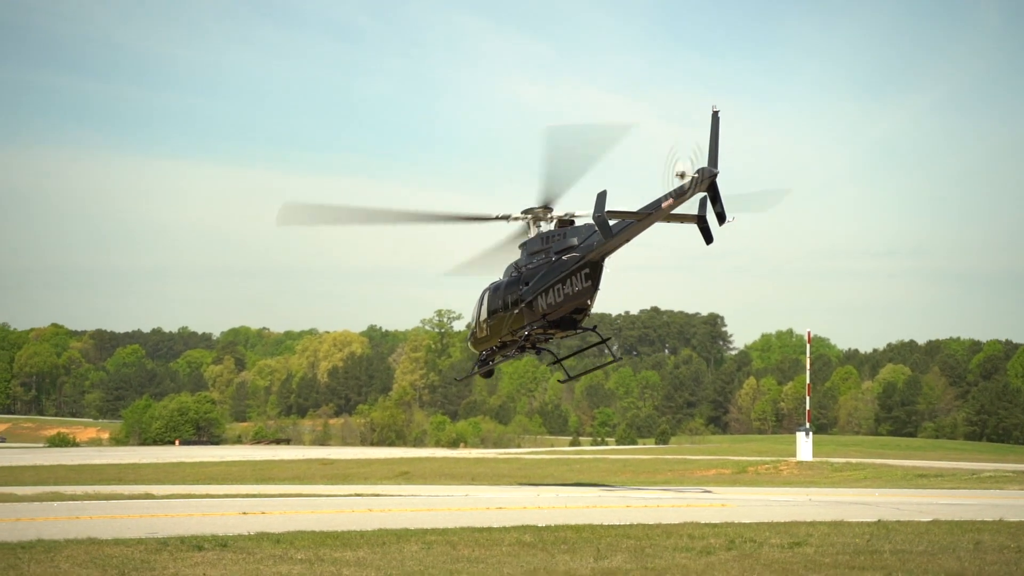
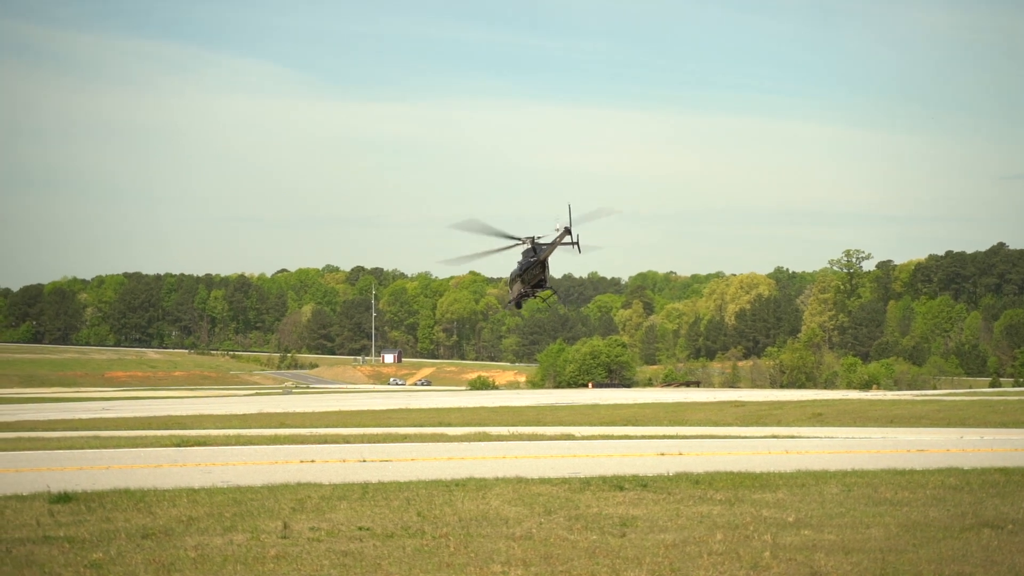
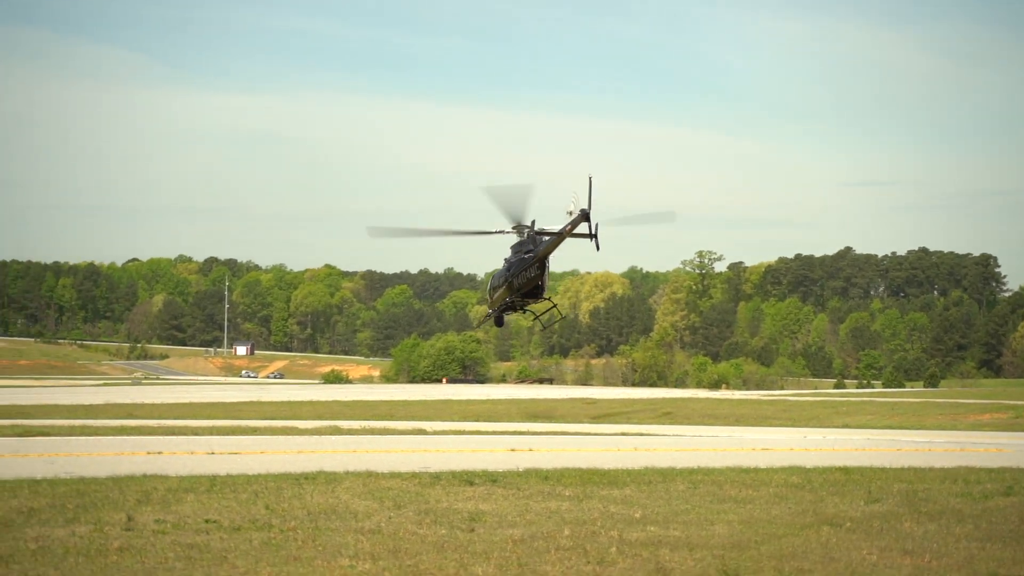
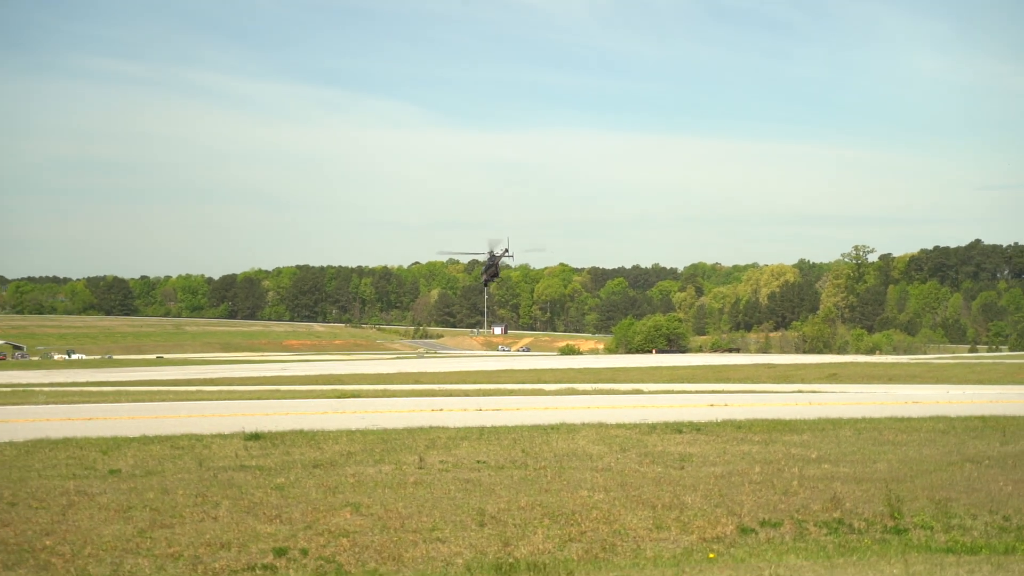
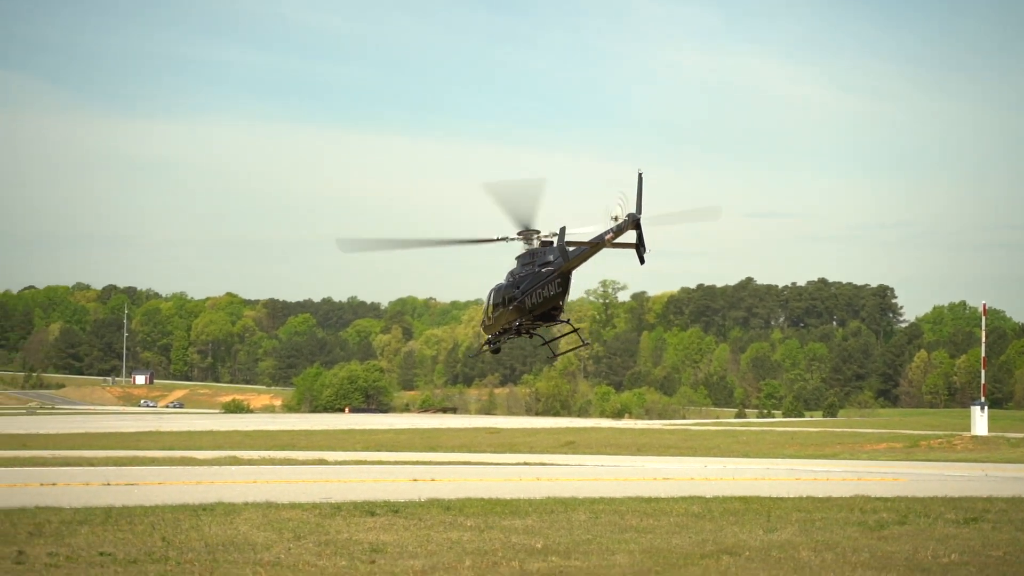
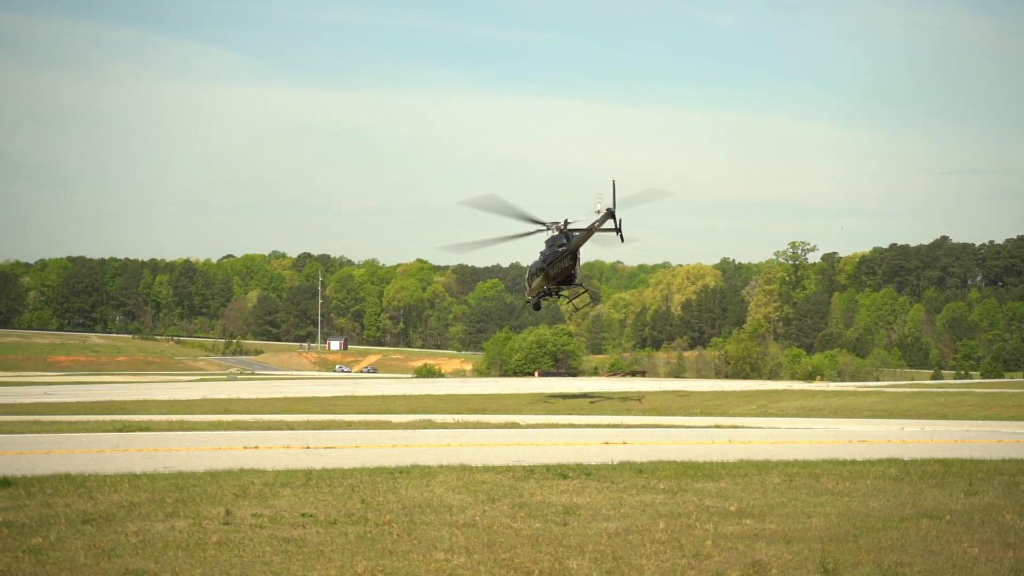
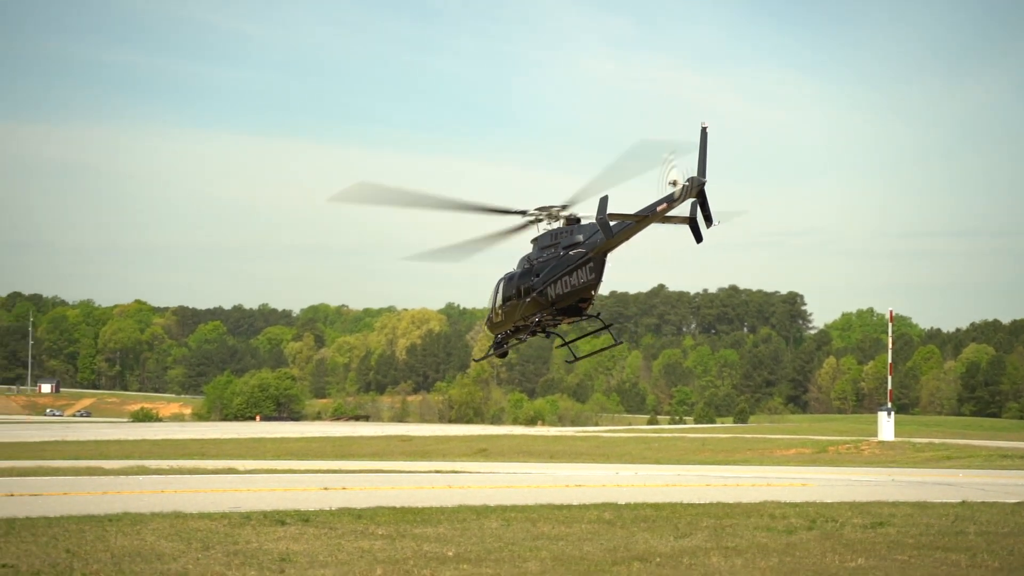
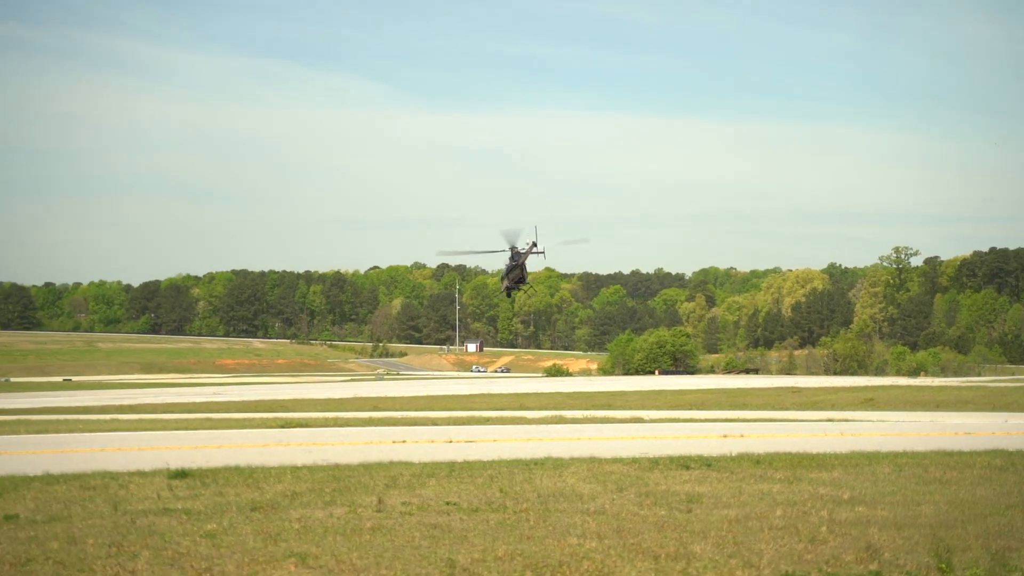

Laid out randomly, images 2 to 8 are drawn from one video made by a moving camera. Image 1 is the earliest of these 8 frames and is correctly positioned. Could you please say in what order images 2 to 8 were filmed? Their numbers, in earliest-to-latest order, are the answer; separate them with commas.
7, 5, 3, 6, 2, 8, 4
